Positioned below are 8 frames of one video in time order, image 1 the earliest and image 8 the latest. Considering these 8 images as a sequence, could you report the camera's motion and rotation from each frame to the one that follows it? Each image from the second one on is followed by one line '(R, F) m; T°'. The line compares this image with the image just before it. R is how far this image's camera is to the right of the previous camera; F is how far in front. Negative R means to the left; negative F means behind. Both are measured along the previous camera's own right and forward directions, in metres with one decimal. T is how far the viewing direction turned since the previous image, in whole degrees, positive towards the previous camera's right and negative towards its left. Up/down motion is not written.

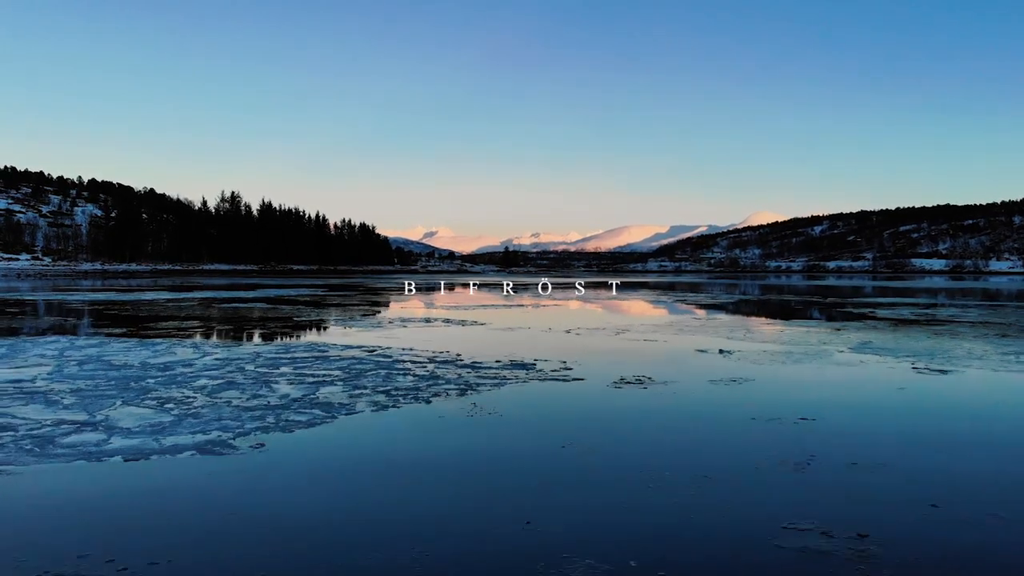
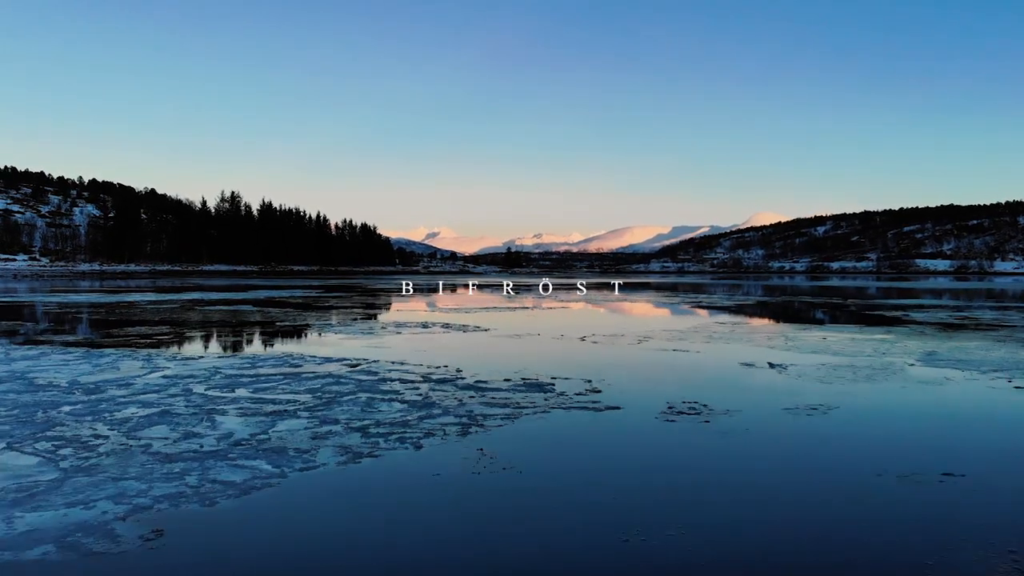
(0.0, +0.7) m; 0°
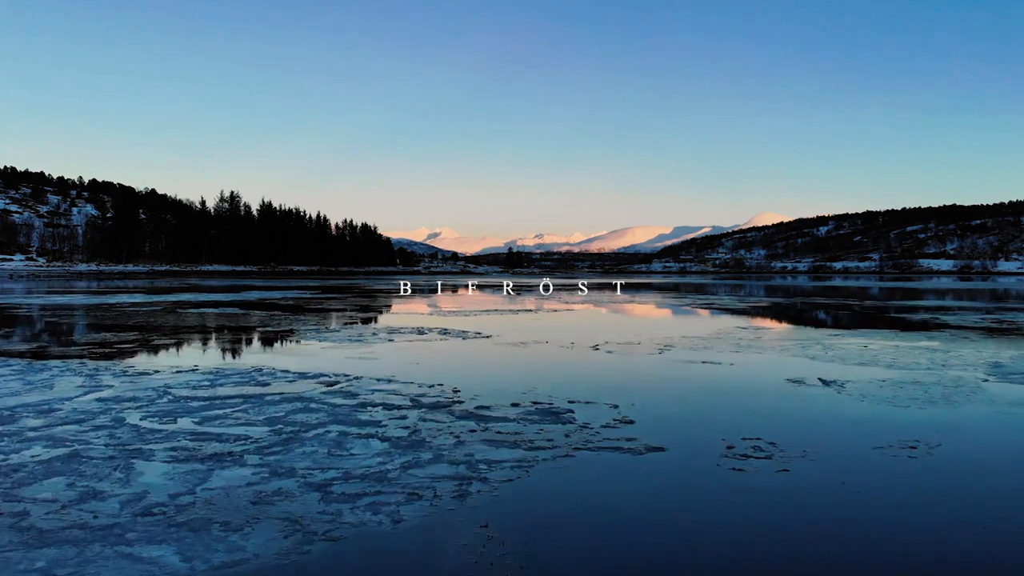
(0.0, +0.5) m; 0°
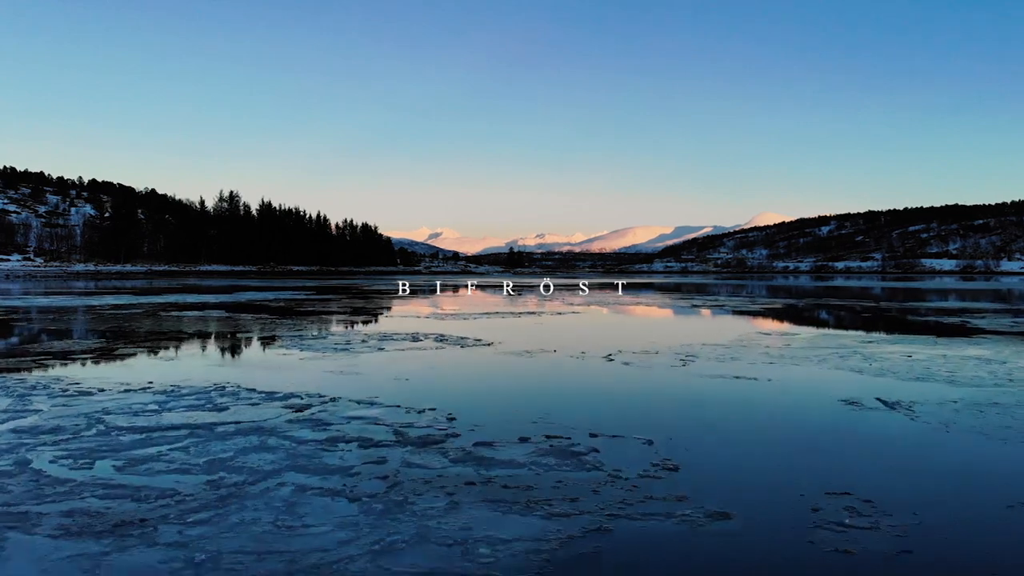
(0.0, +0.5) m; 0°
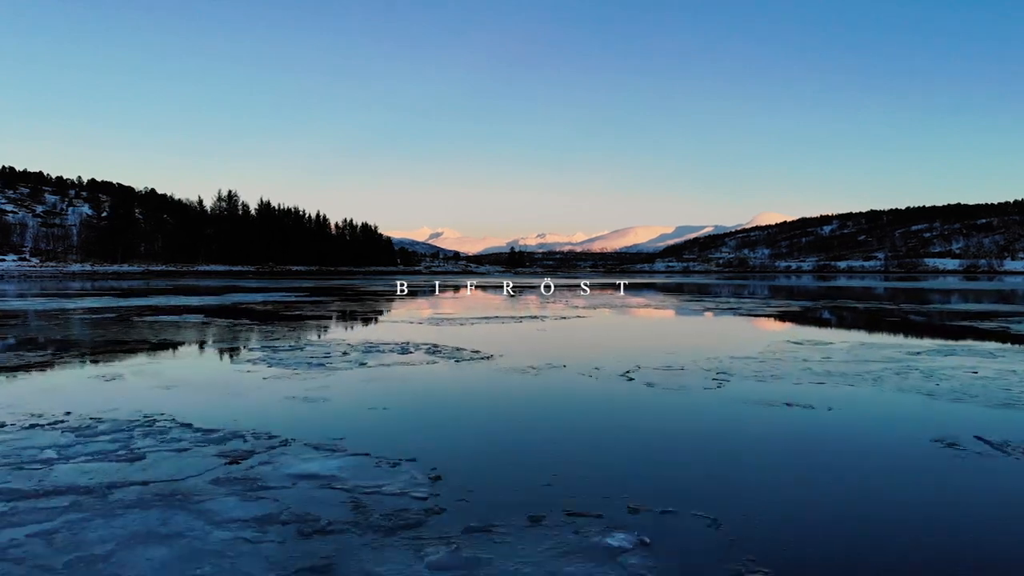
(0.0, +0.6) m; 0°
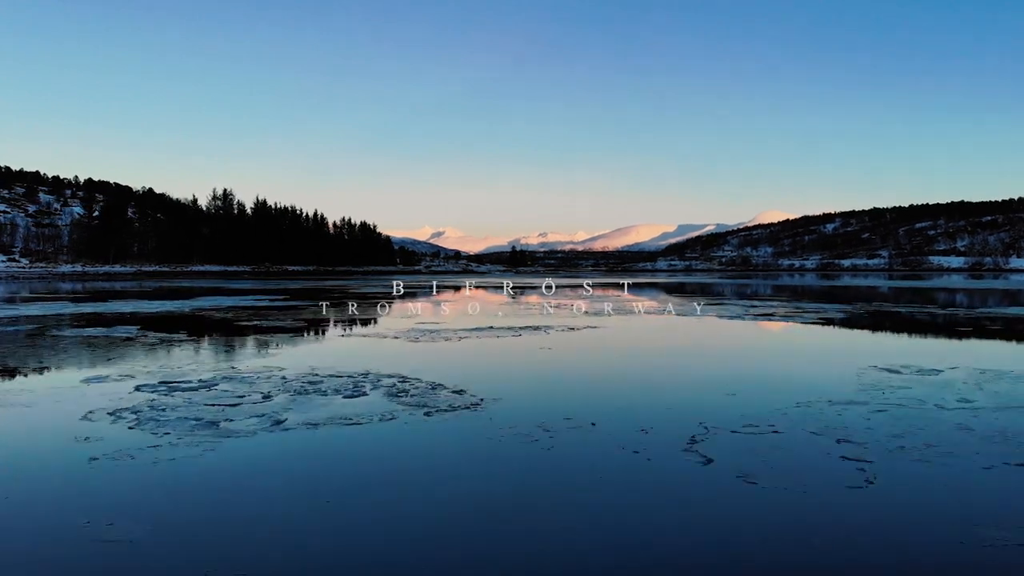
(0.0, +1.3) m; 0°
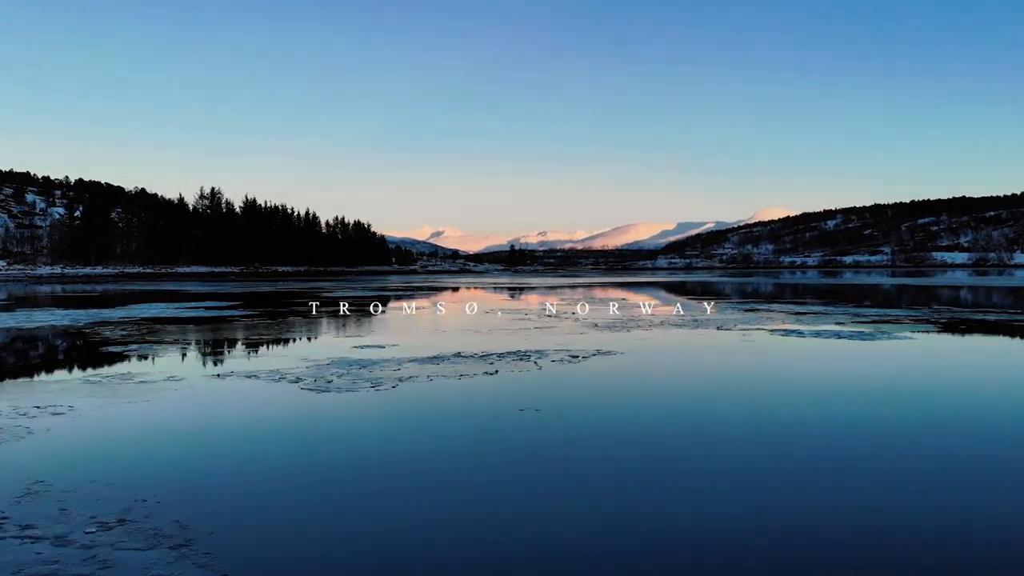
(+0.1, +1.9) m; 0°
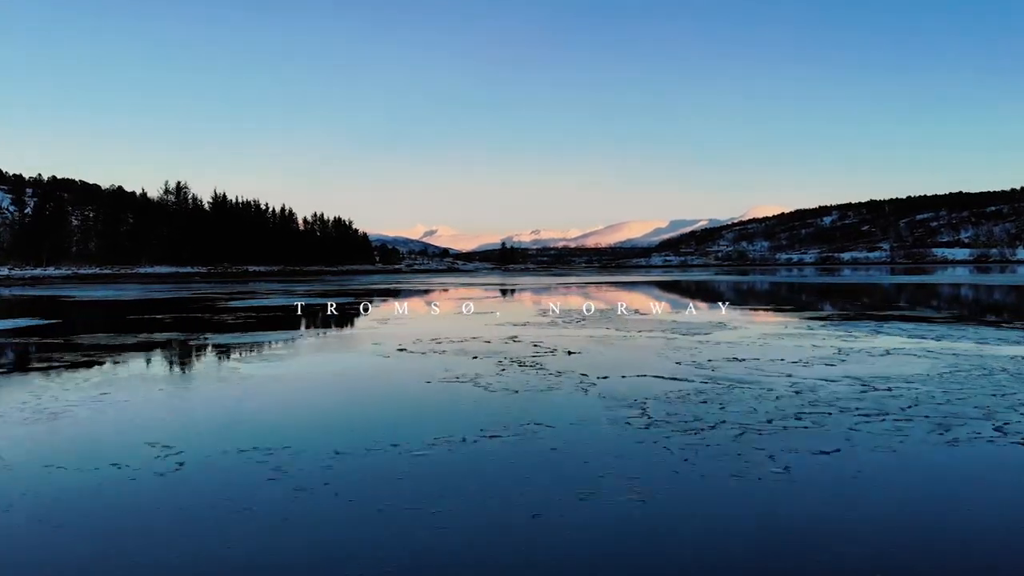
(+0.3, +3.8) m; +1°
